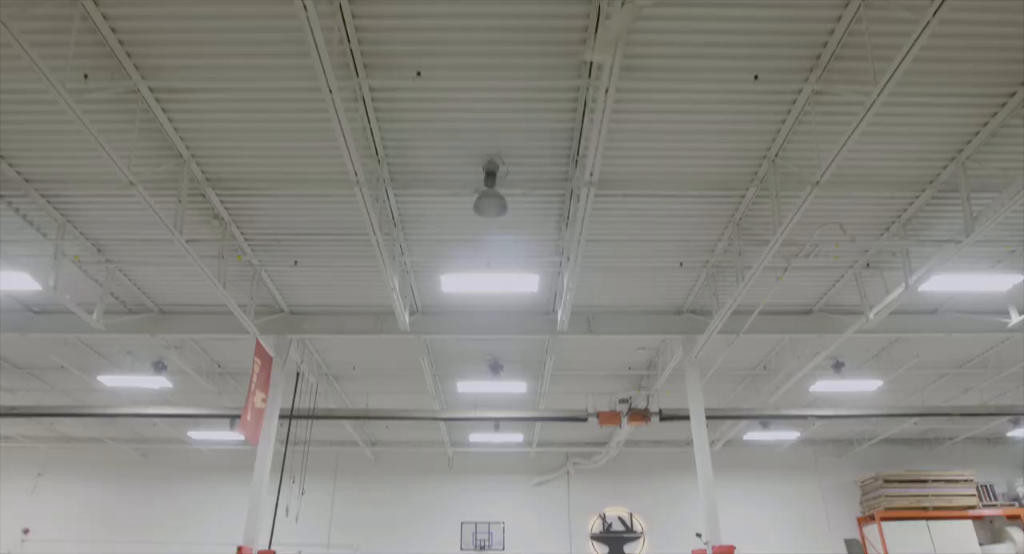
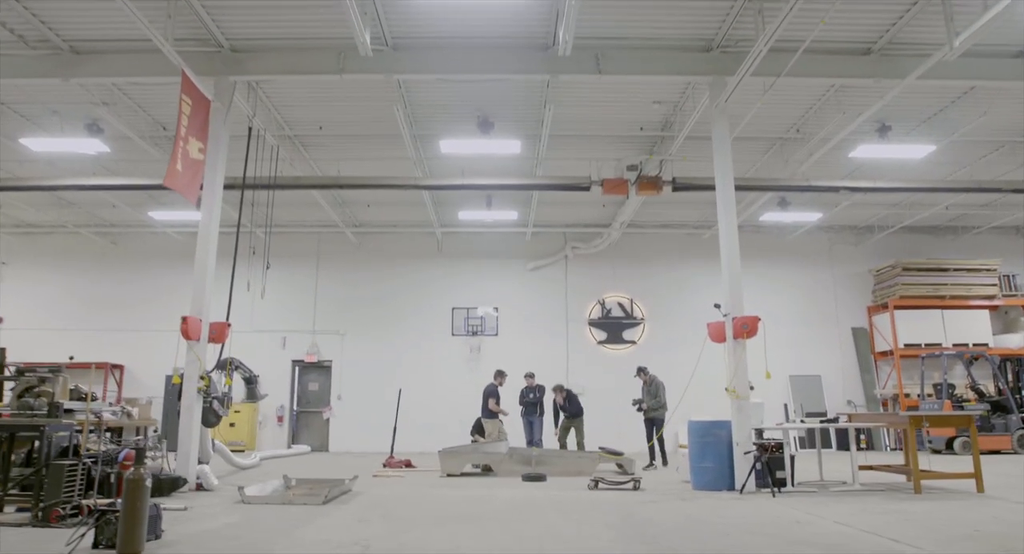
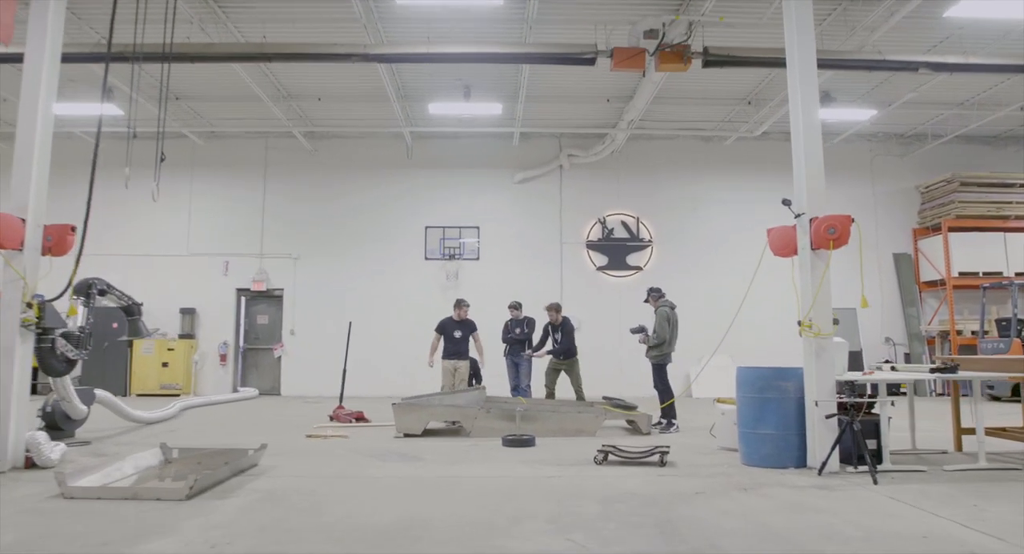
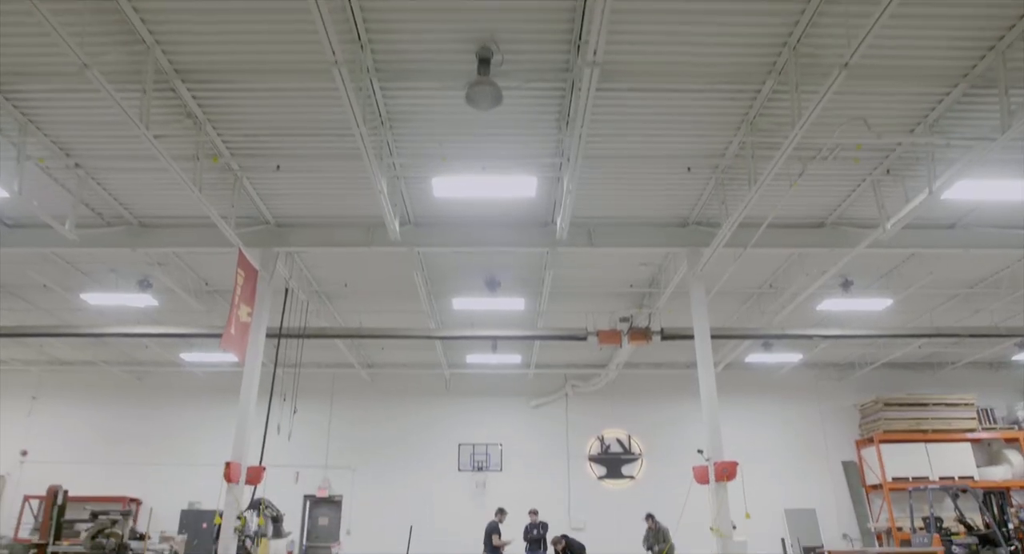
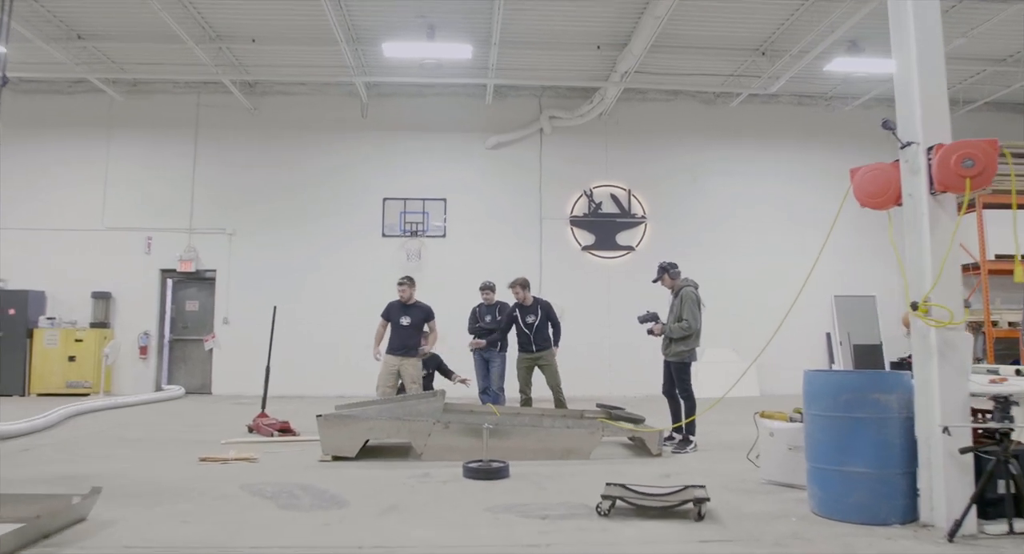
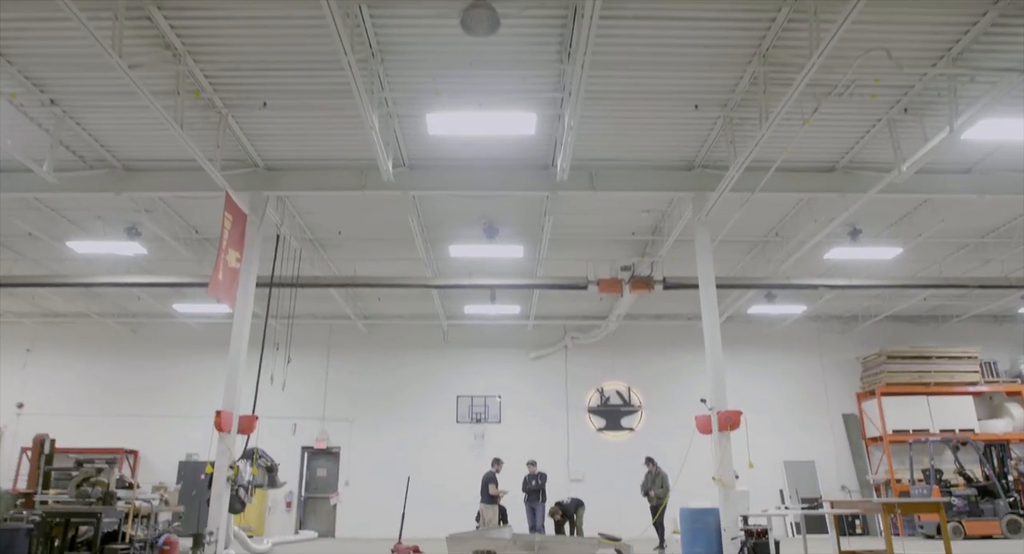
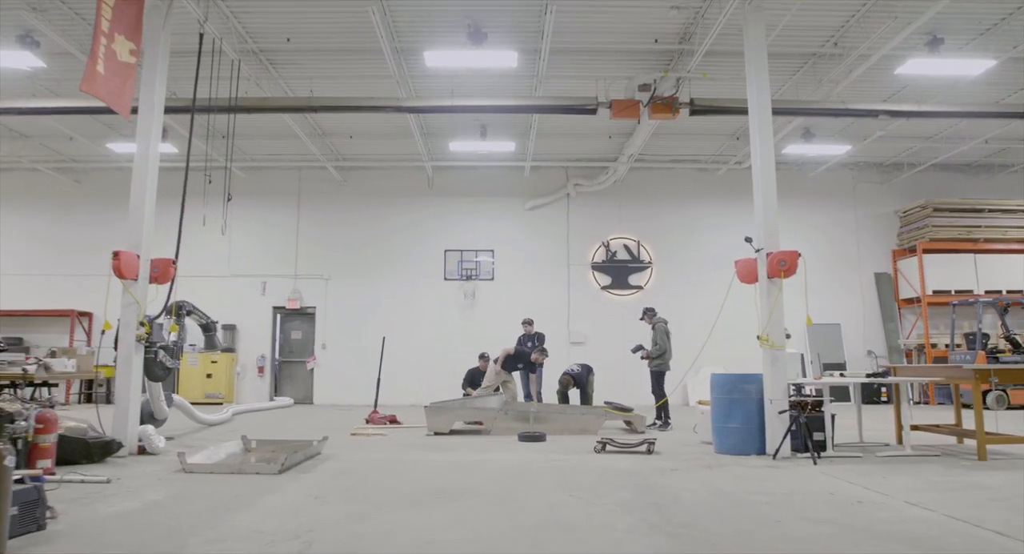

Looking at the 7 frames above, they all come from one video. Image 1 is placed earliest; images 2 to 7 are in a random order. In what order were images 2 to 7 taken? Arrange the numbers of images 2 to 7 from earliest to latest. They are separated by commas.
4, 6, 2, 7, 3, 5
